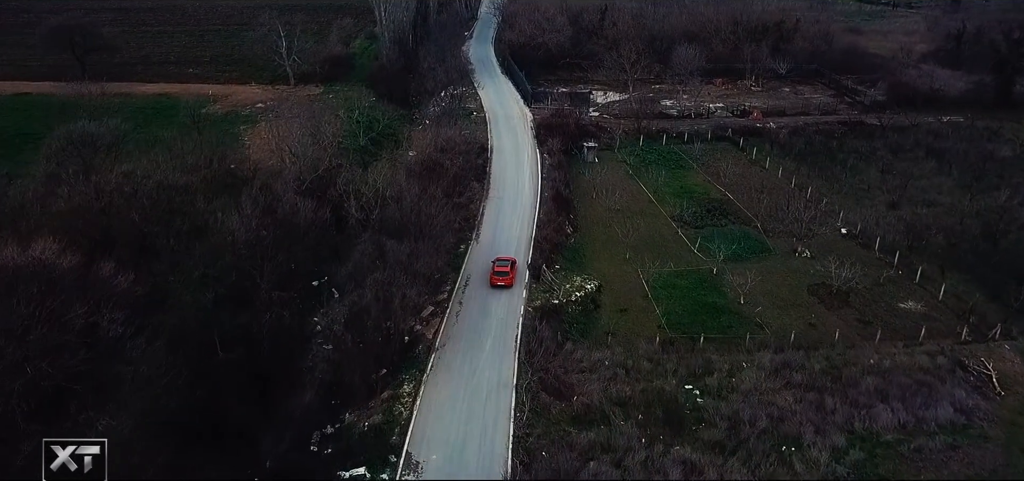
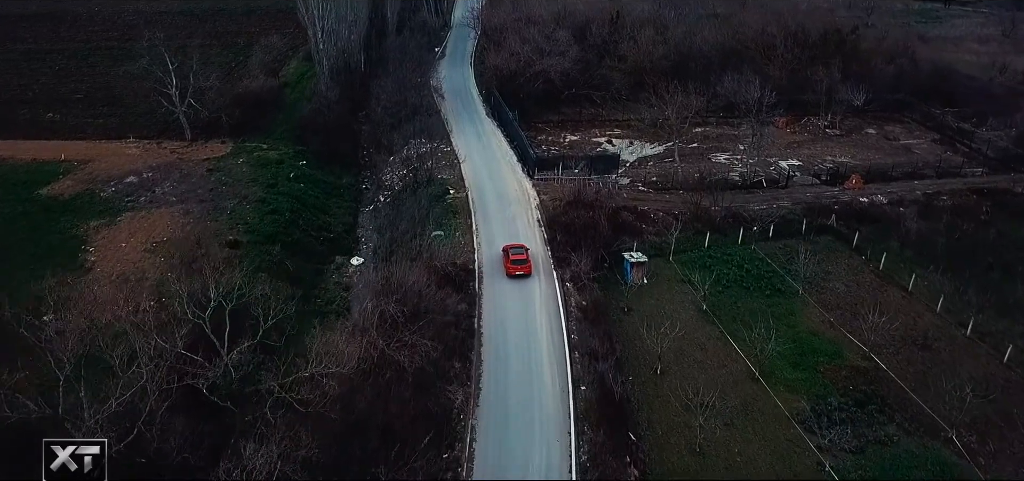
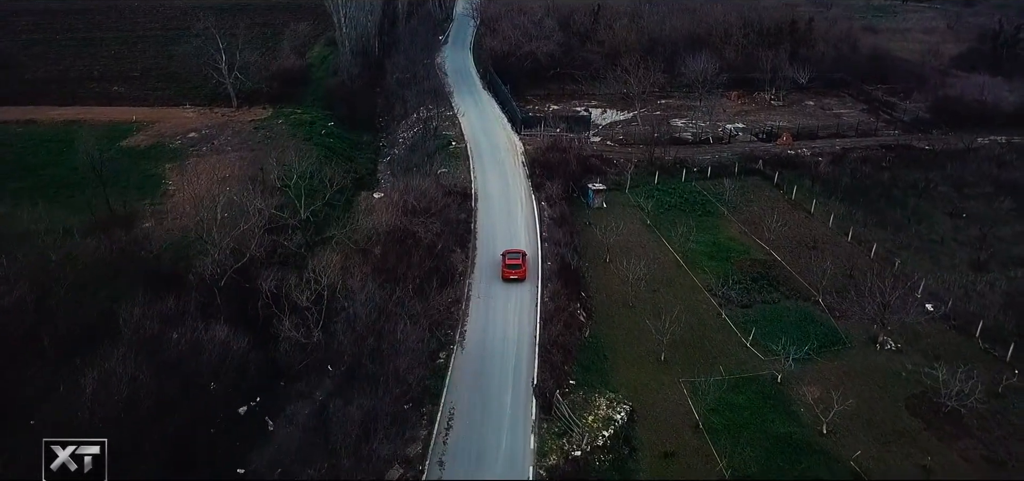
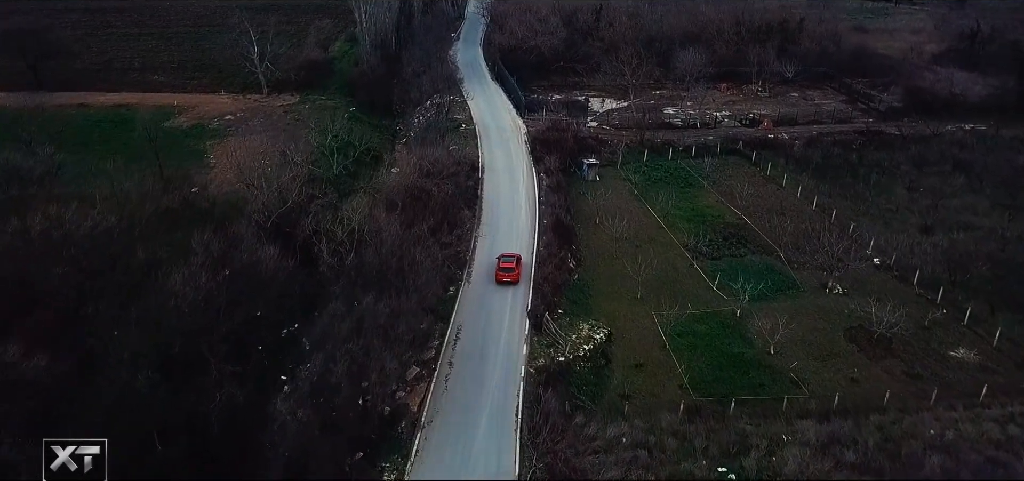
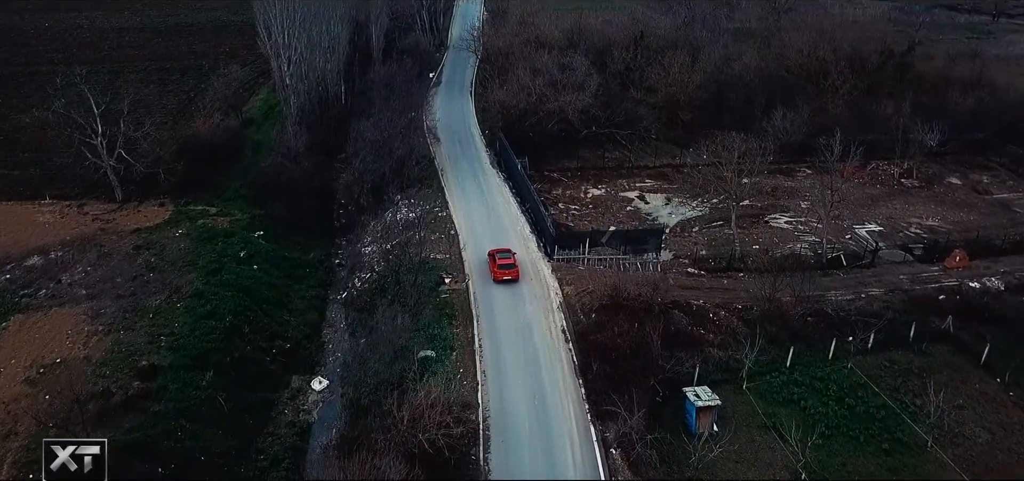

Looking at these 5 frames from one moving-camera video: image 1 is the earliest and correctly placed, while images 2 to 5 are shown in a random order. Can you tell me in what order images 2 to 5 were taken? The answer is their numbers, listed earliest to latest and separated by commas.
4, 3, 2, 5
